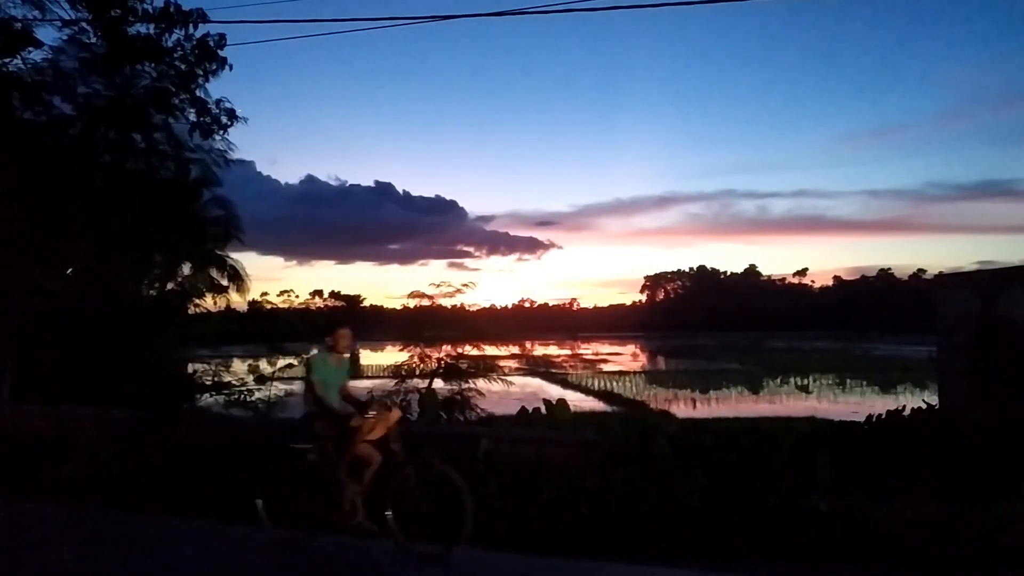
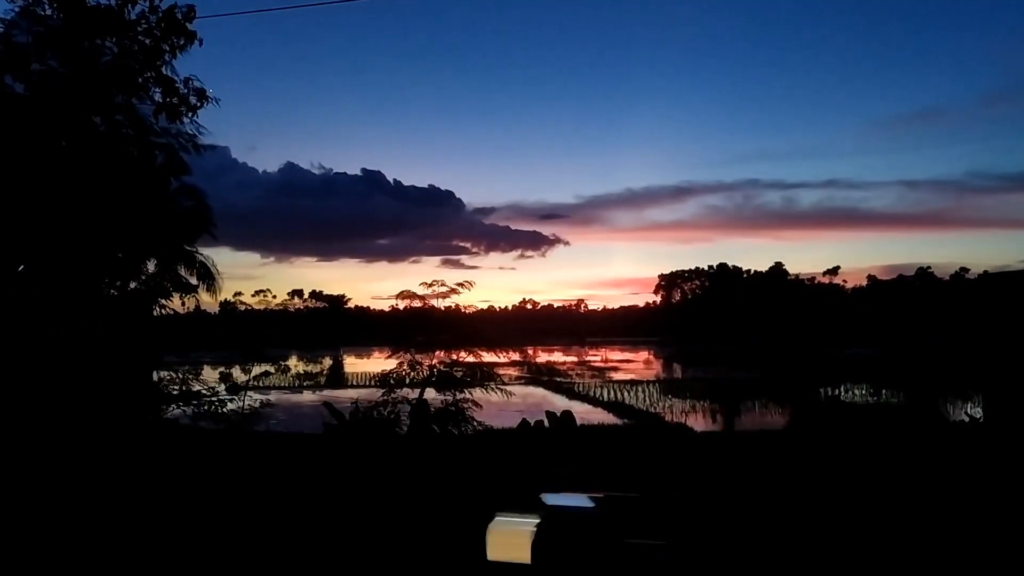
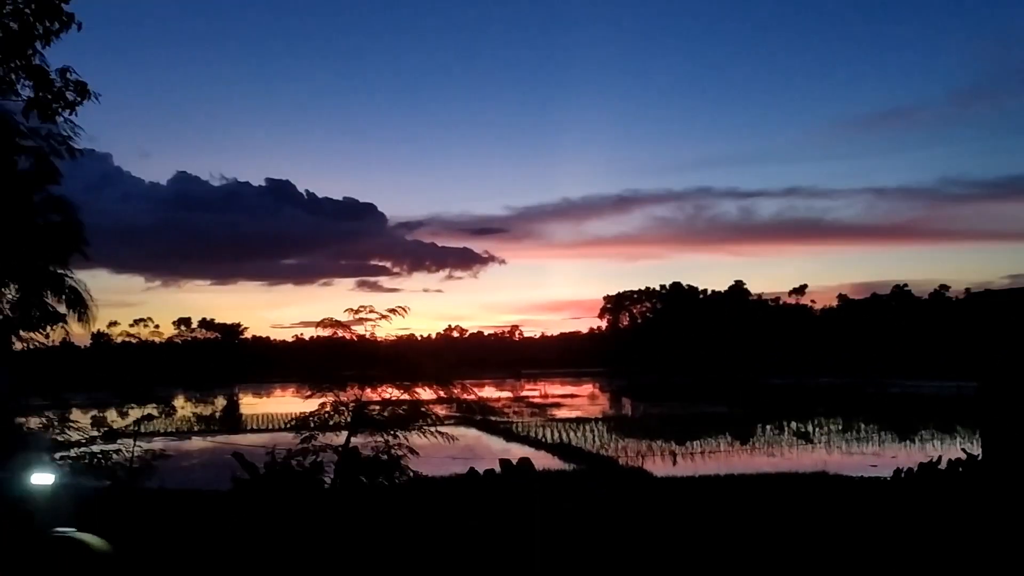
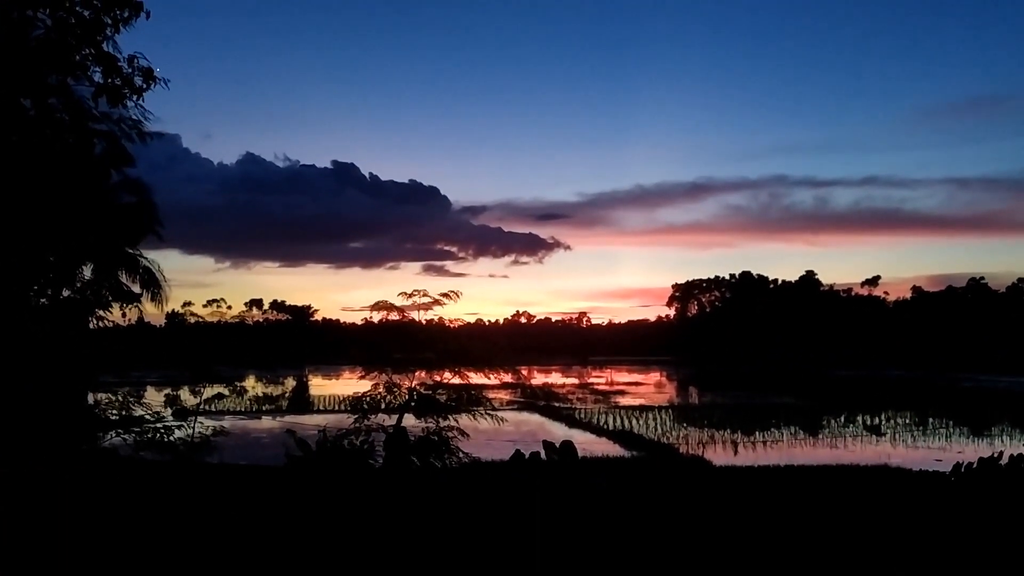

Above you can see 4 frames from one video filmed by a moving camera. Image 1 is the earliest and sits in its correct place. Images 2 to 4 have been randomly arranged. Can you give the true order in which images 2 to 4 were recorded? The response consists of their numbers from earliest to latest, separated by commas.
2, 4, 3
